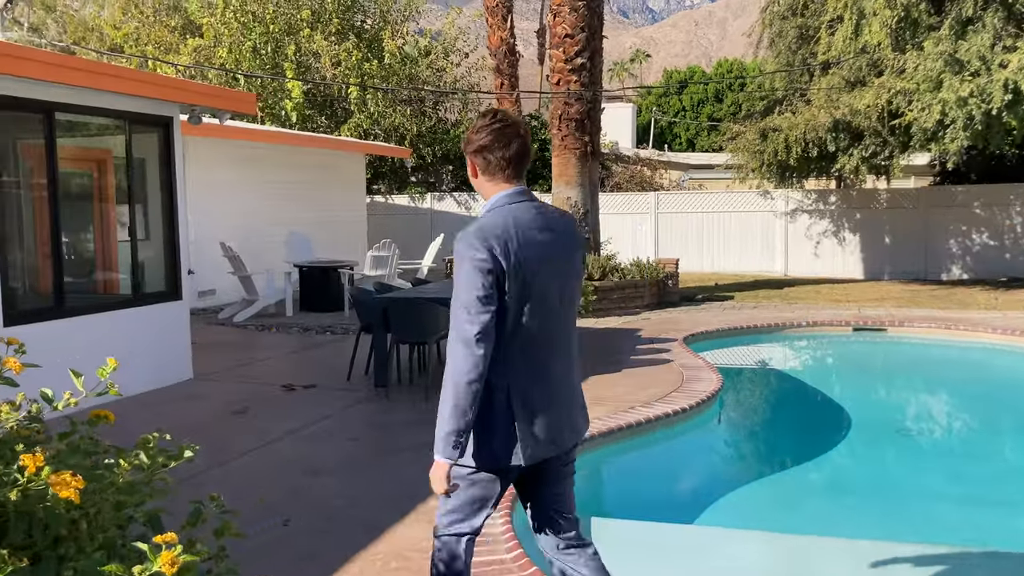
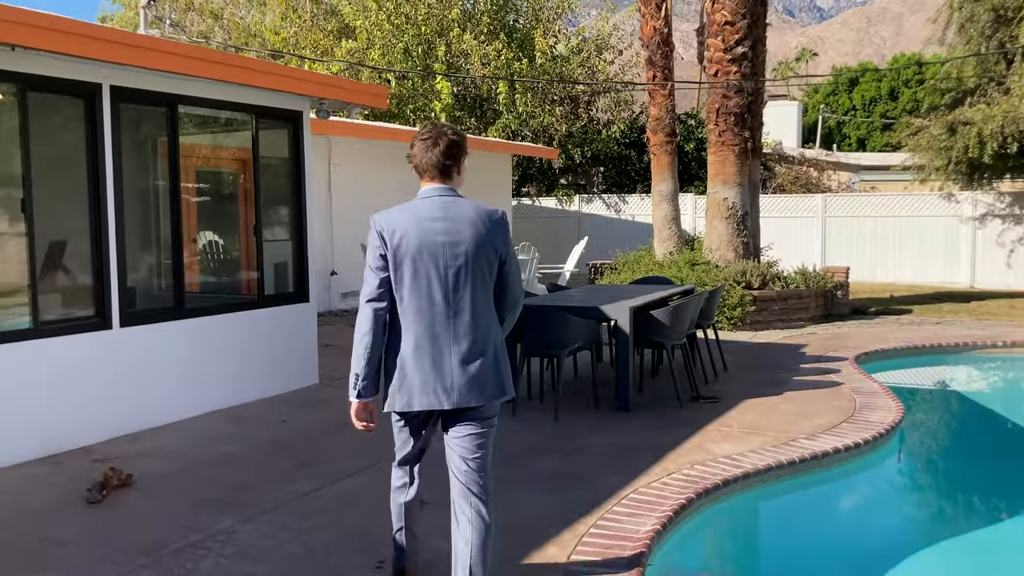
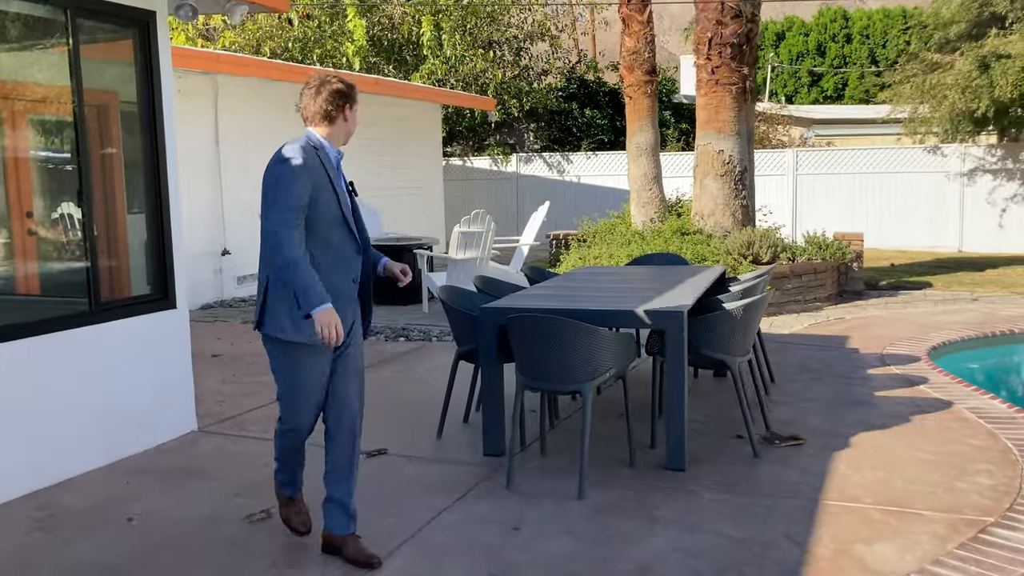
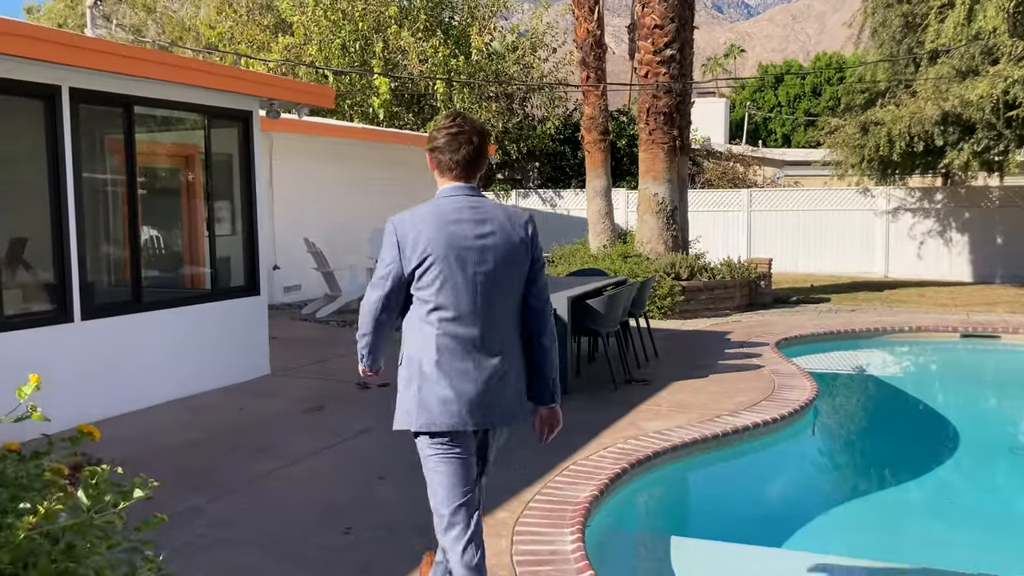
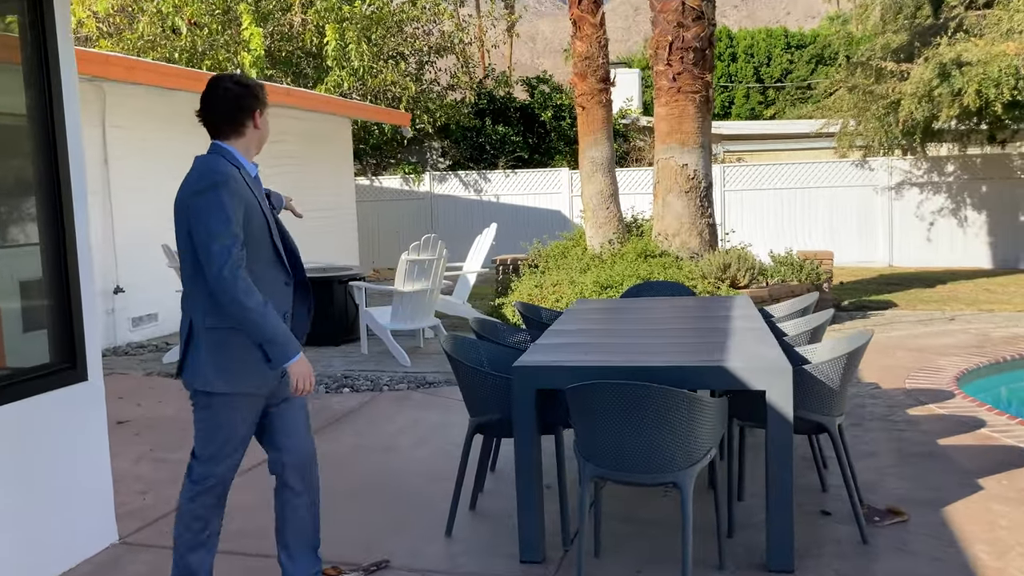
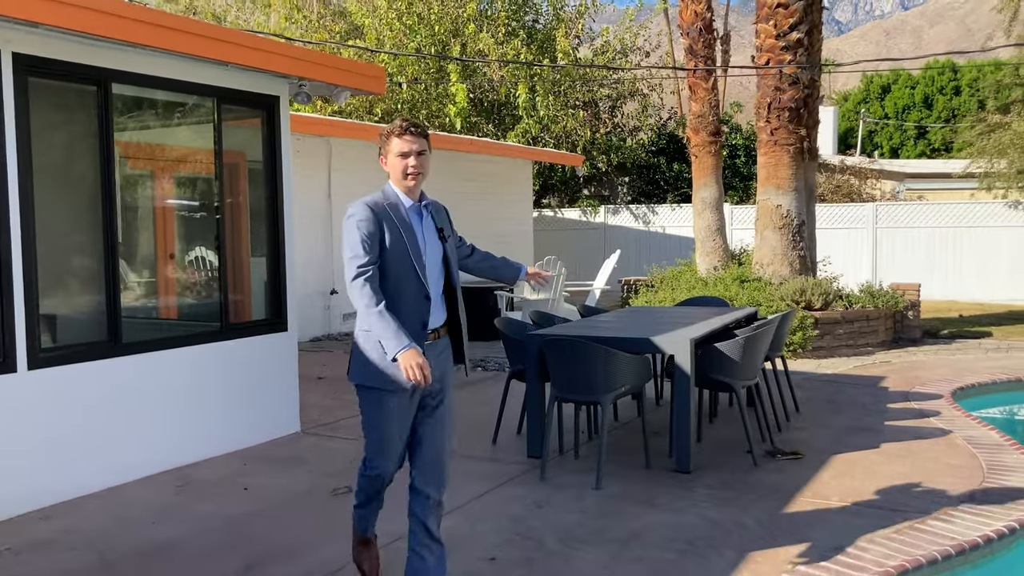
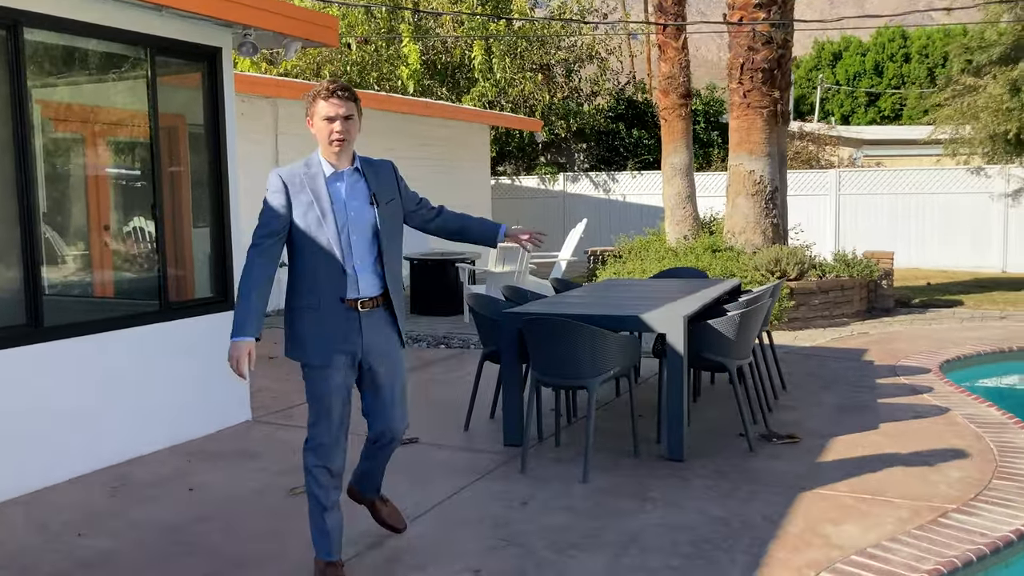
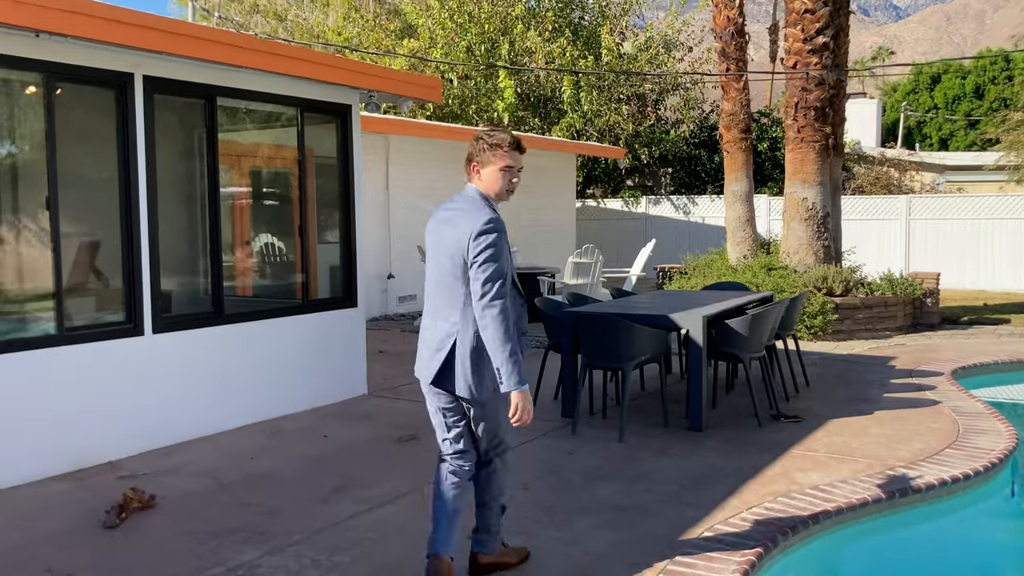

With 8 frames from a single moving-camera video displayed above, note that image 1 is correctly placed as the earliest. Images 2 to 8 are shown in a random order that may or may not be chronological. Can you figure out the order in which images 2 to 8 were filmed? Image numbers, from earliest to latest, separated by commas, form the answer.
4, 2, 8, 6, 7, 3, 5
